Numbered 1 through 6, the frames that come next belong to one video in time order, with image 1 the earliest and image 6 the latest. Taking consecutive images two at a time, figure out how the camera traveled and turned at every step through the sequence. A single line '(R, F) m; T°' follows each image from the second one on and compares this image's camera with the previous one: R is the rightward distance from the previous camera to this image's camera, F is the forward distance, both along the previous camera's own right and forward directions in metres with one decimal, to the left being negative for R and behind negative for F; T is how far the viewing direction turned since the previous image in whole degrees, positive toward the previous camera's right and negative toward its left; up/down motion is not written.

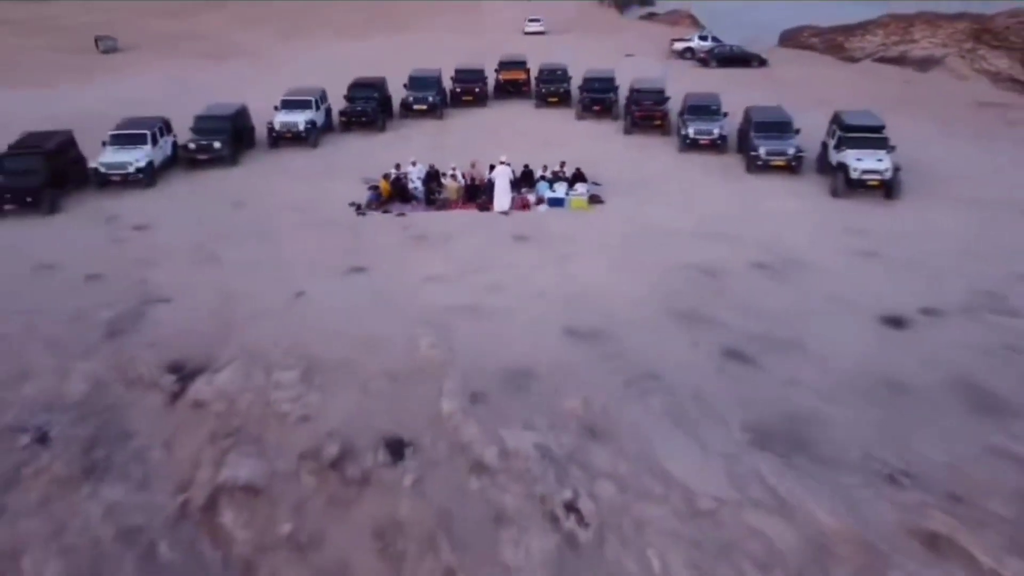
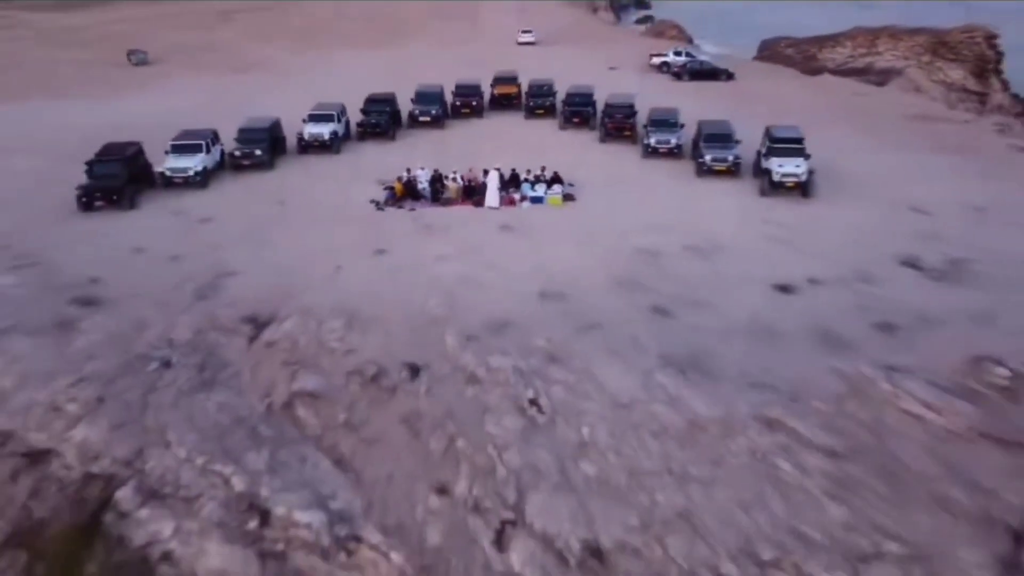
(+0.1, -2.2) m; 0°
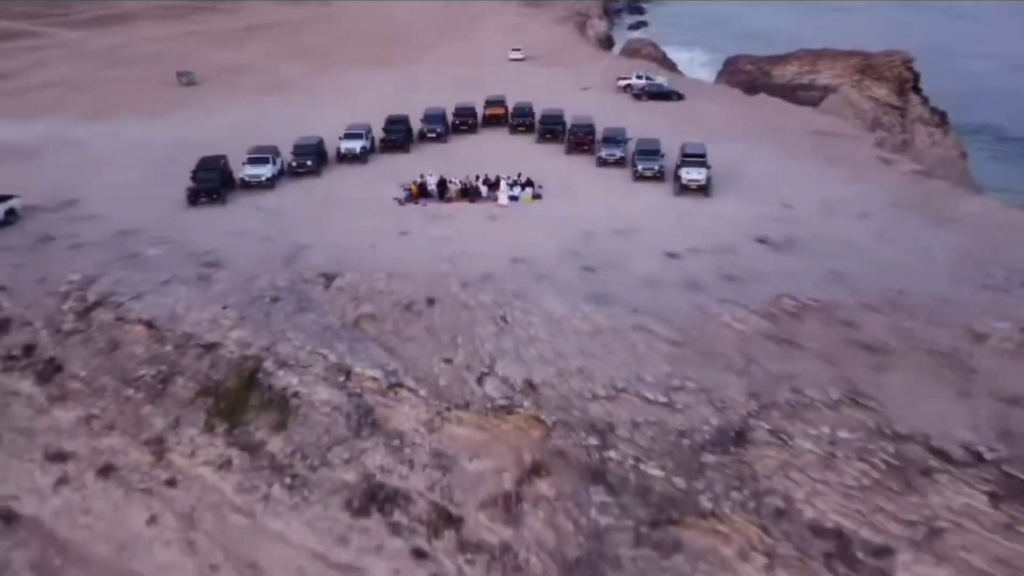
(+0.2, -4.5) m; 0°
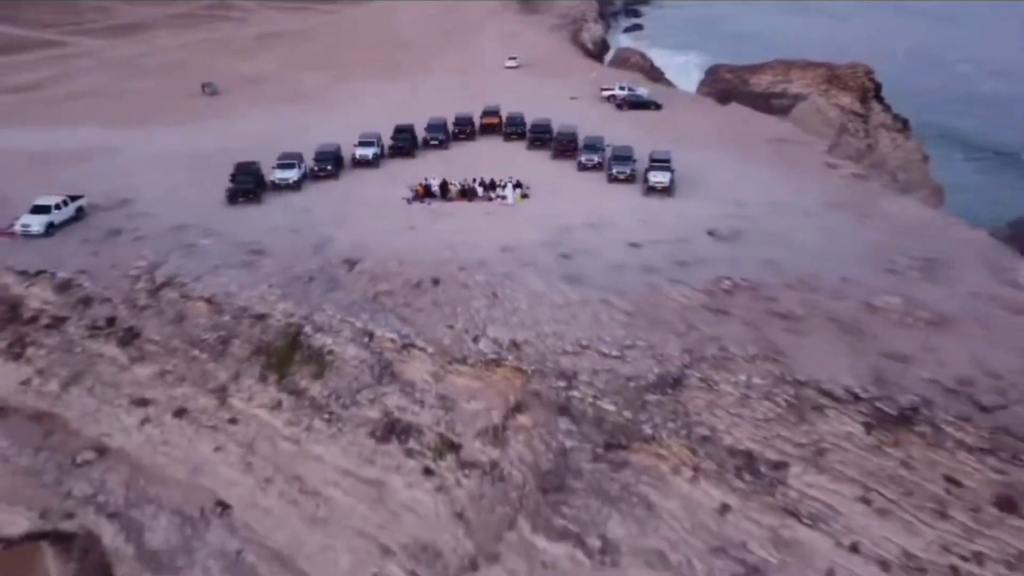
(+0.1, -2.8) m; 0°
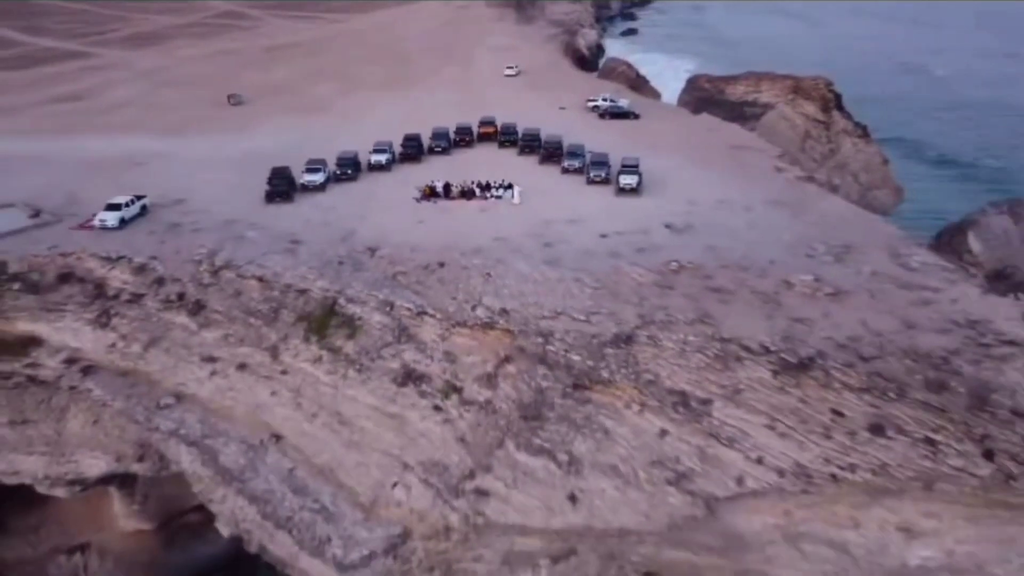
(+0.1, -3.5) m; 0°
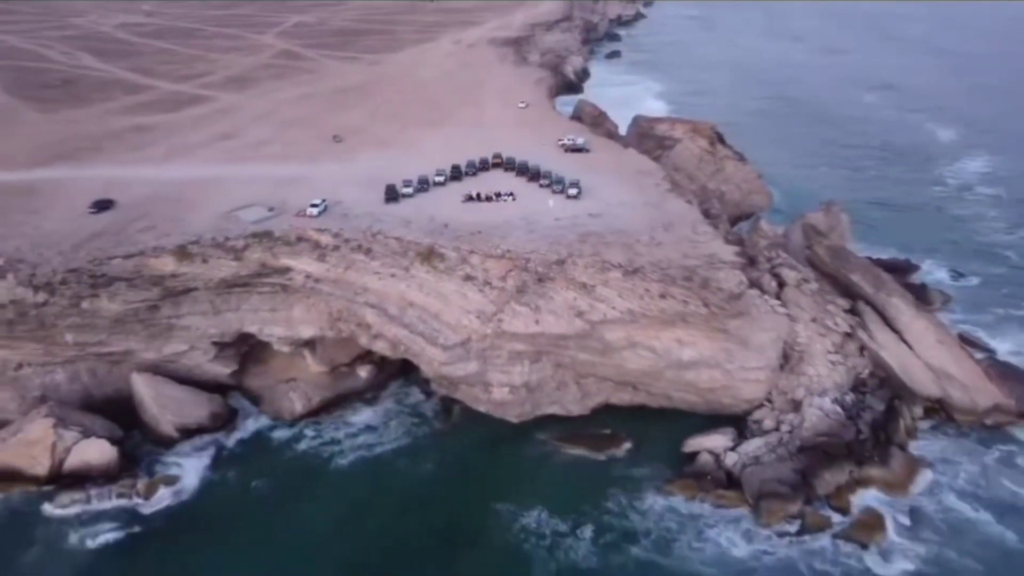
(-0.1, -20.7) m; 0°
